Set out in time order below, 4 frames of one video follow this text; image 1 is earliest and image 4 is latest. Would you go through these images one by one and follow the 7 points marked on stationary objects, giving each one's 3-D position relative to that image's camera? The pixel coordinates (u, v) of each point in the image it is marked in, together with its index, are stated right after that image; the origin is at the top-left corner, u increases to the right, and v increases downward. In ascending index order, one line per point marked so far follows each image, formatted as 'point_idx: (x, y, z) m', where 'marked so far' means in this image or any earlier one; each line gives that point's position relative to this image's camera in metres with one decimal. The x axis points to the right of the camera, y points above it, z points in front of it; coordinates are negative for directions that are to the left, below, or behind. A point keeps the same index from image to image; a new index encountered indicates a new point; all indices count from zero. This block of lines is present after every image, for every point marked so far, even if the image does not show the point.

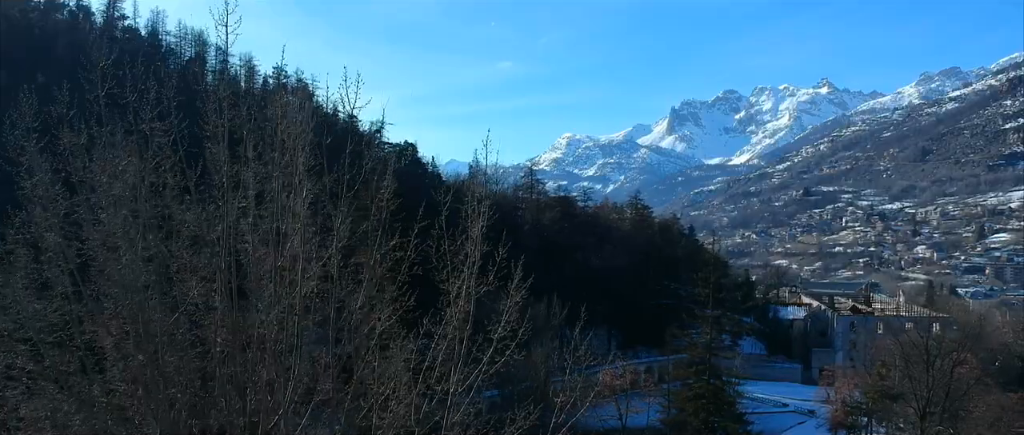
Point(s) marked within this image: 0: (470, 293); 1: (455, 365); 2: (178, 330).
0: (-0.3, -0.6, +5.8) m
1: (-0.5, -1.2, +5.7) m
2: (-2.4, -0.8, +5.3) m
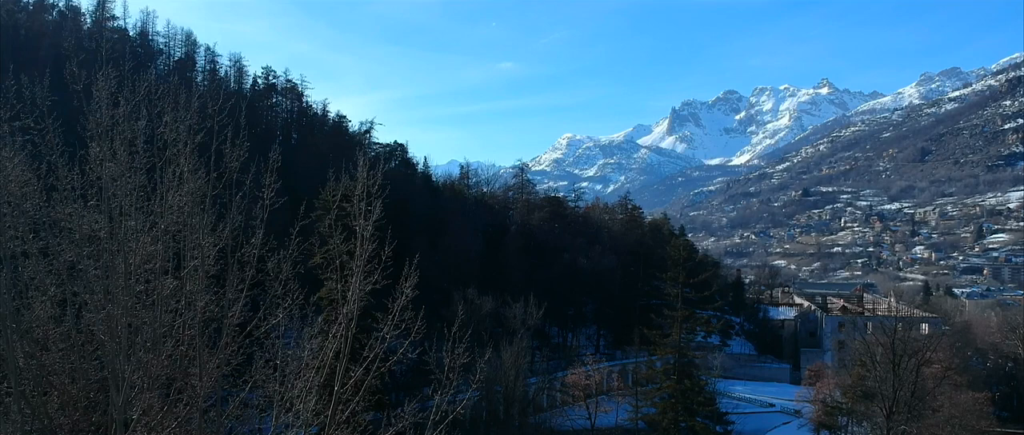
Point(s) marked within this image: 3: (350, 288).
0: (-1.2, -0.6, +5.8) m
1: (-1.3, -1.2, +5.8) m
2: (-3.3, -0.8, +5.3) m
3: (-1.3, -0.6, +5.7) m
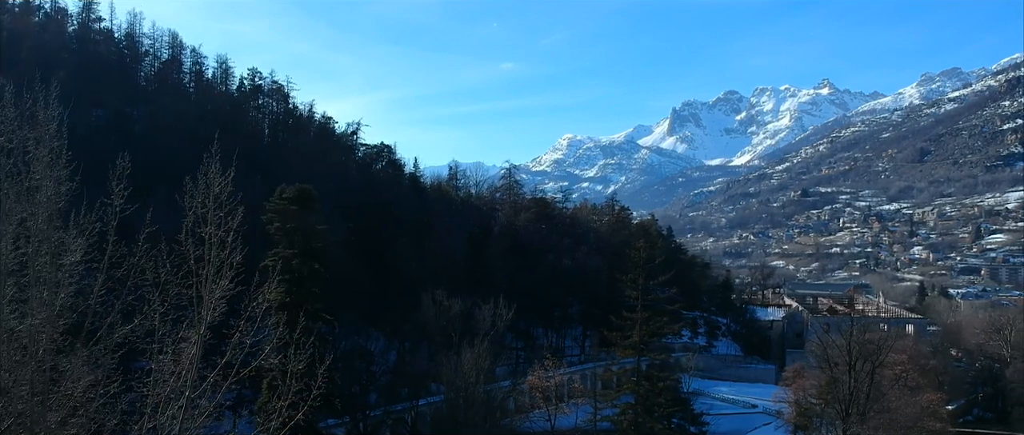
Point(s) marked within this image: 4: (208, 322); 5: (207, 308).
0: (-2.4, -0.6, +5.9) m
1: (-2.5, -1.2, +5.8) m
2: (-4.5, -0.9, +5.4) m
3: (-2.4, -0.6, +5.8) m
4: (-2.4, -0.8, +5.8) m
5: (-2.4, -0.7, +5.7) m
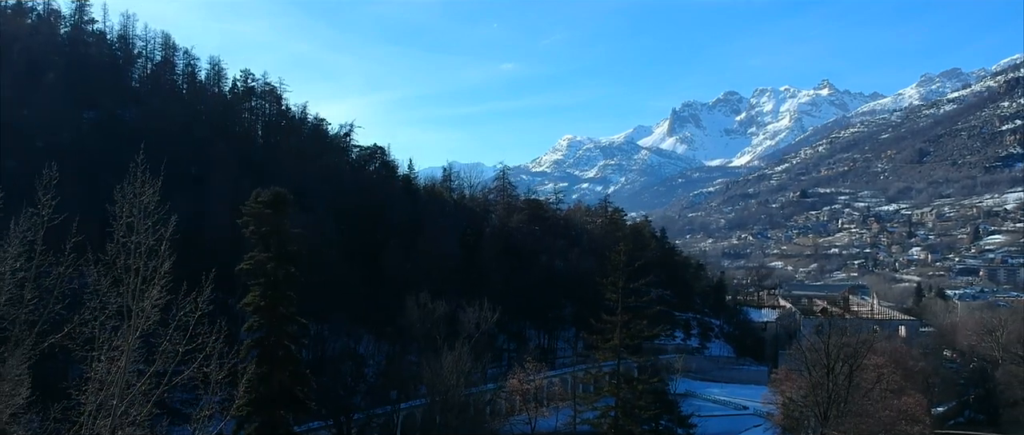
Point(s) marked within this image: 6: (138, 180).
0: (-2.9, -0.7, +5.9) m
1: (-3.1, -1.3, +5.8) m
2: (-5.1, -0.9, +5.4) m
3: (-3.0, -0.7, +5.8) m
4: (-3.0, -0.9, +5.8) m
5: (-3.0, -0.8, +5.7) m
6: (-2.9, +0.3, +5.8) m
